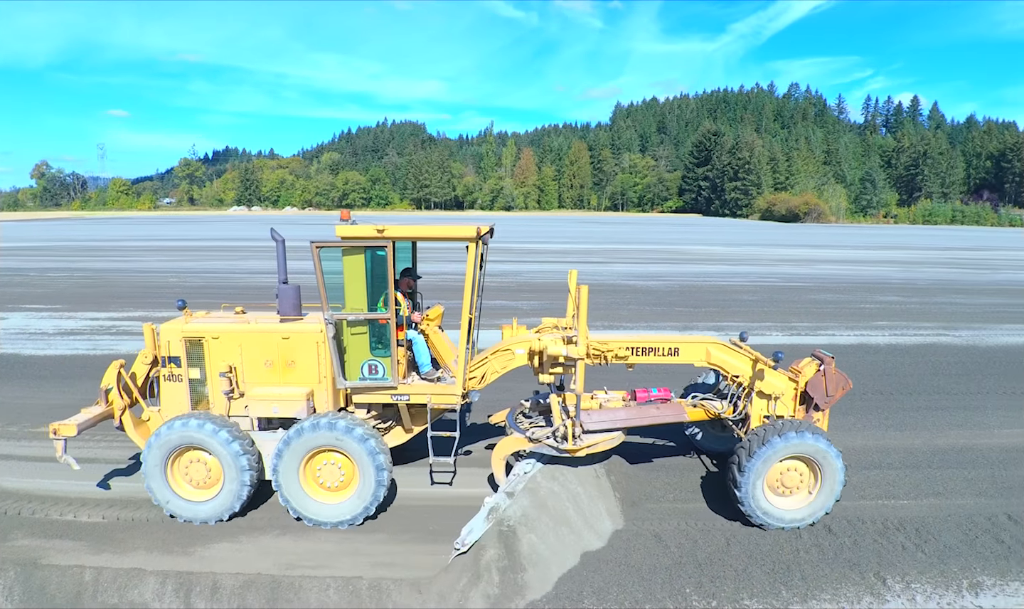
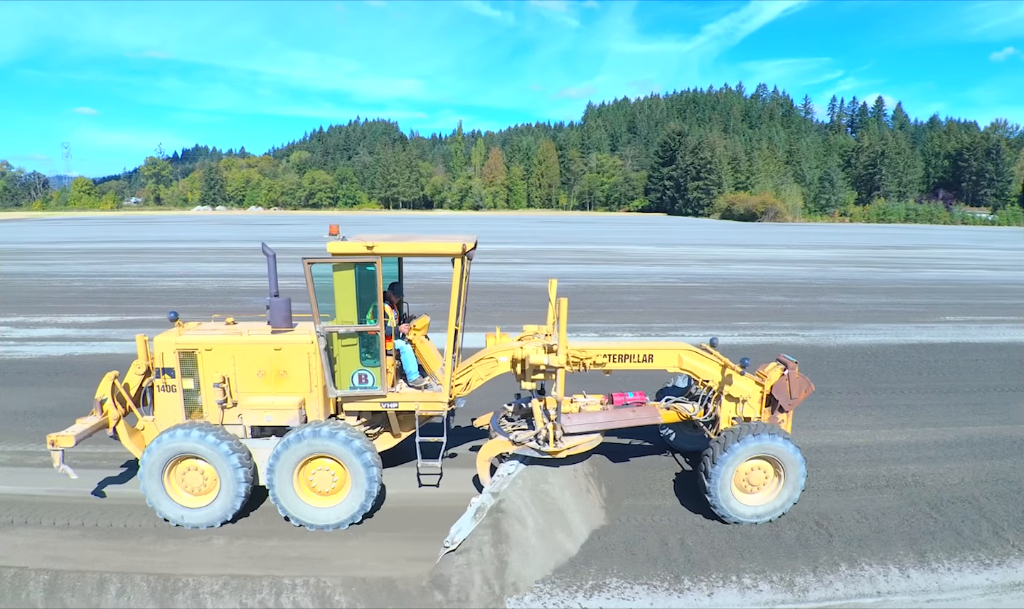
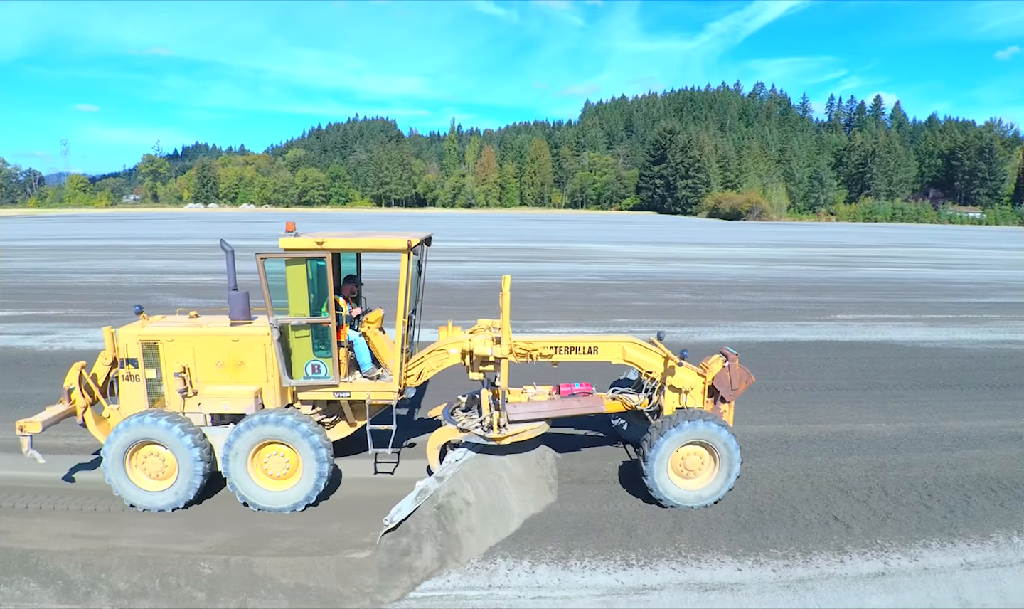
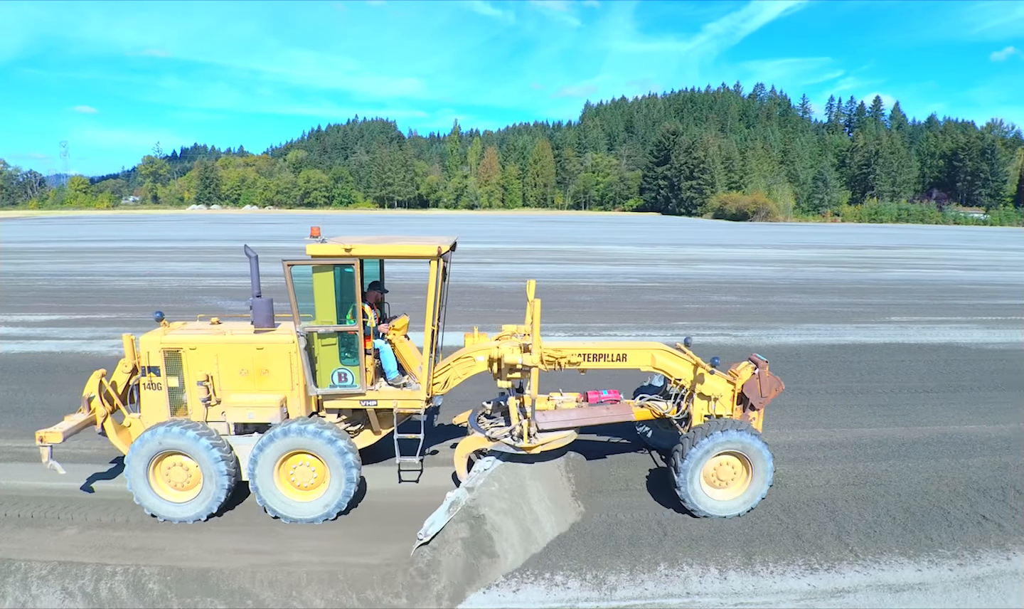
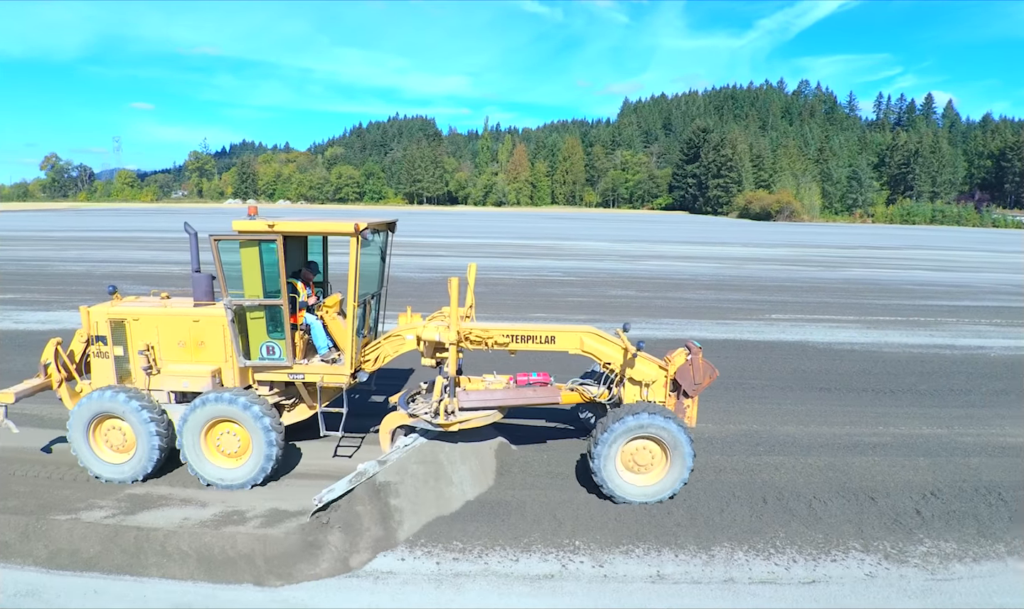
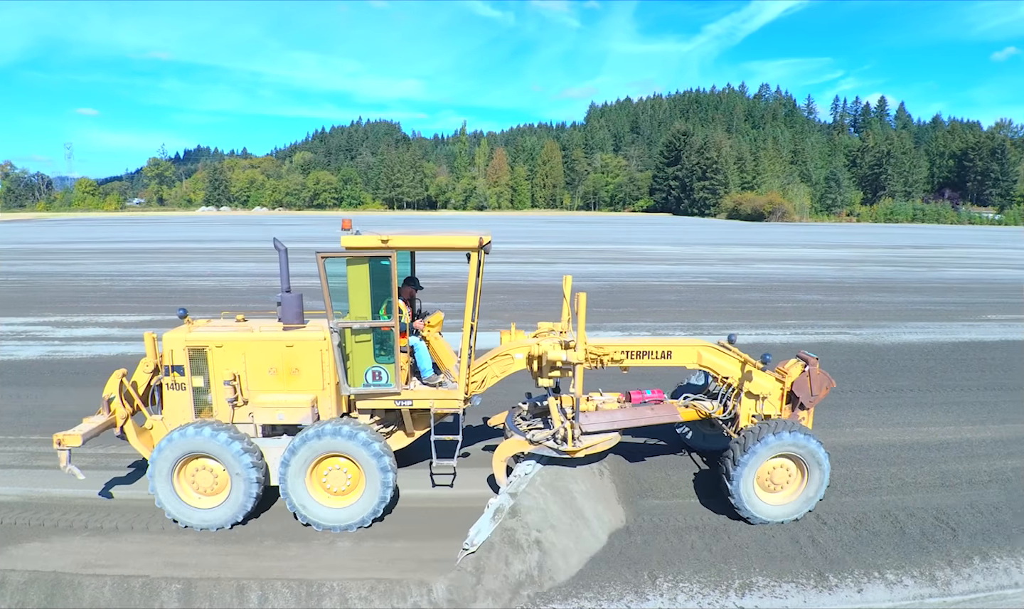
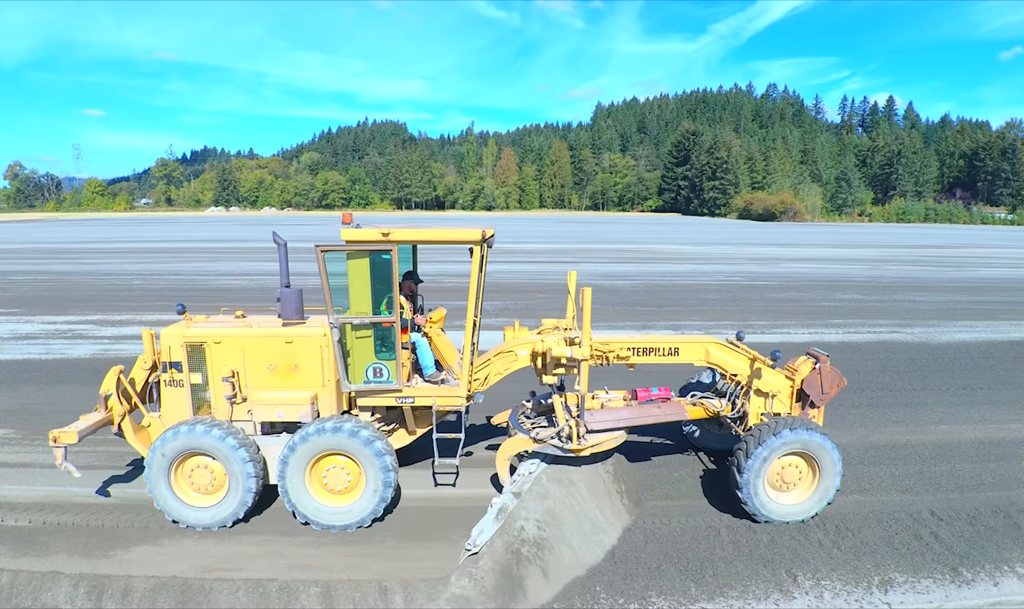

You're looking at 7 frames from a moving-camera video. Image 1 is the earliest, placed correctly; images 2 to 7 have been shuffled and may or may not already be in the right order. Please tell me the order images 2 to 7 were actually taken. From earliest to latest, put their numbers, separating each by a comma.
7, 6, 2, 4, 3, 5
